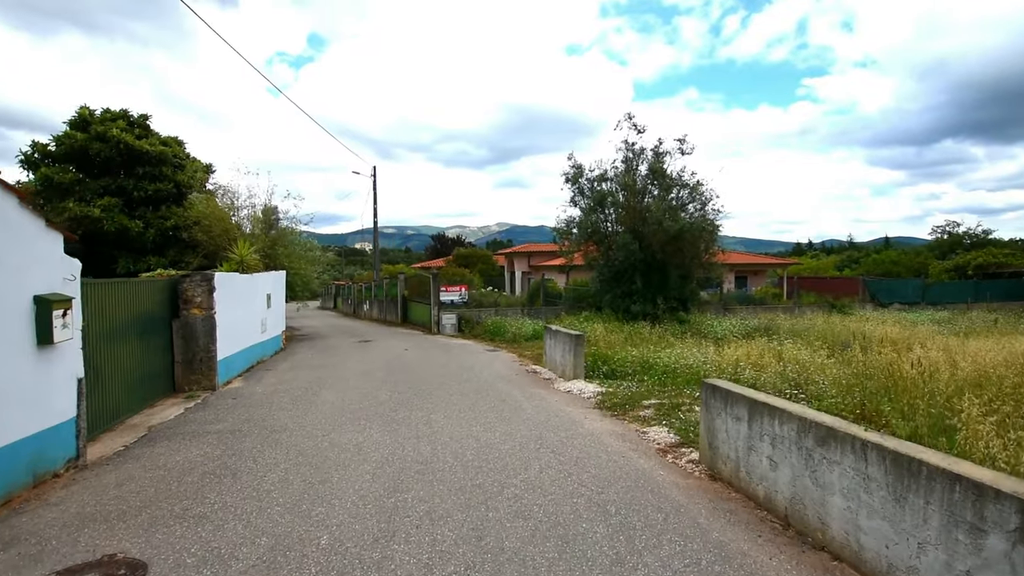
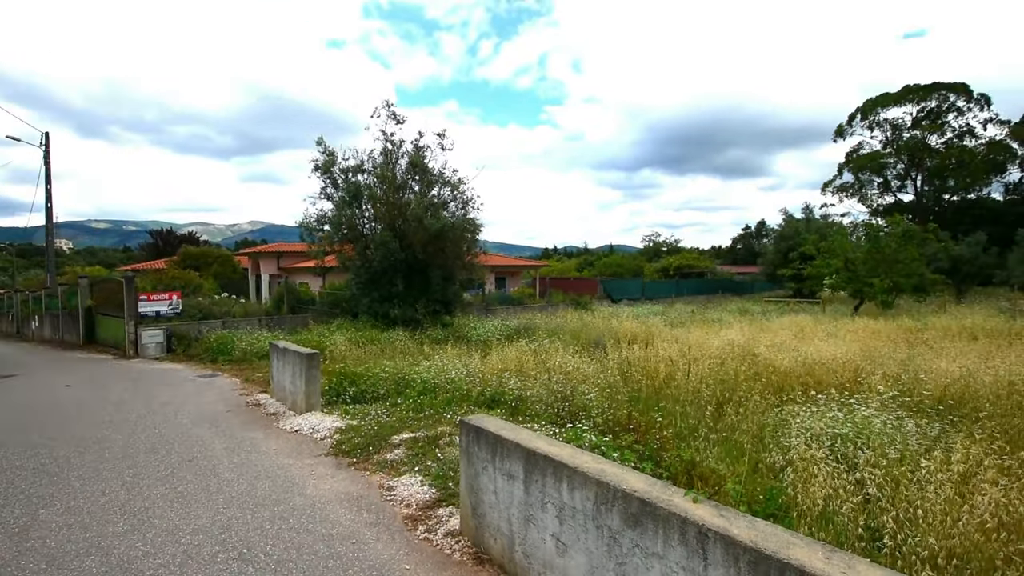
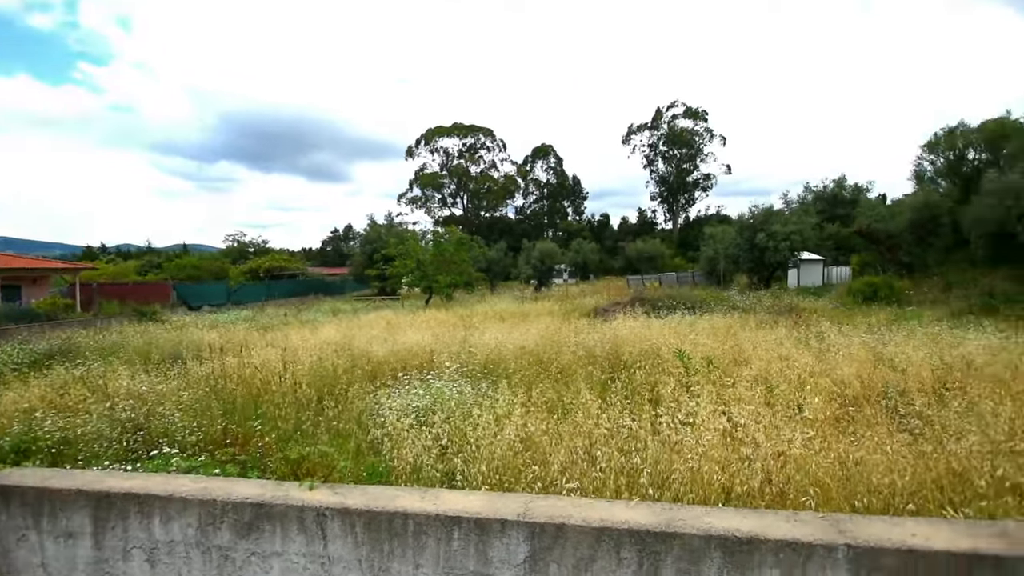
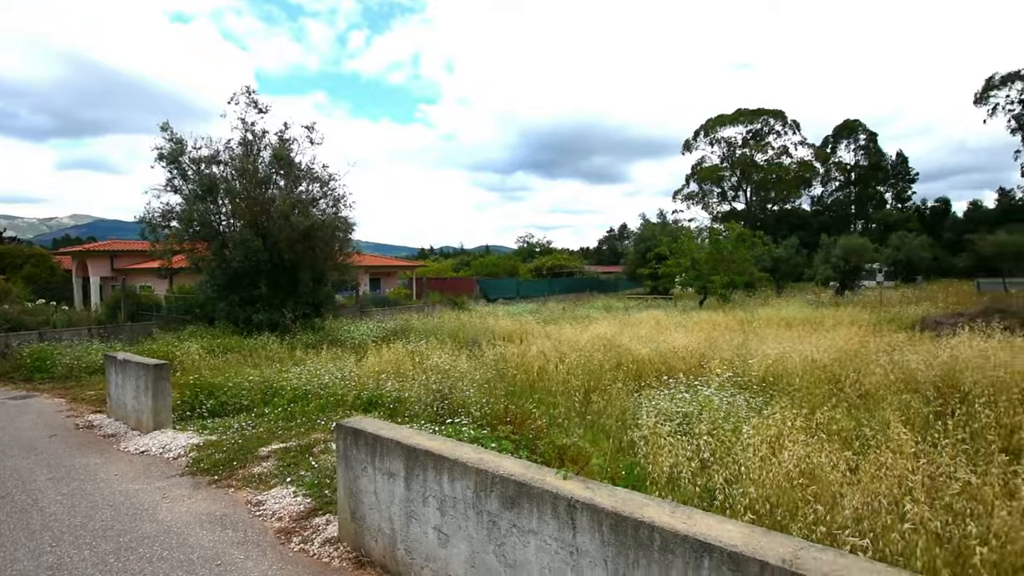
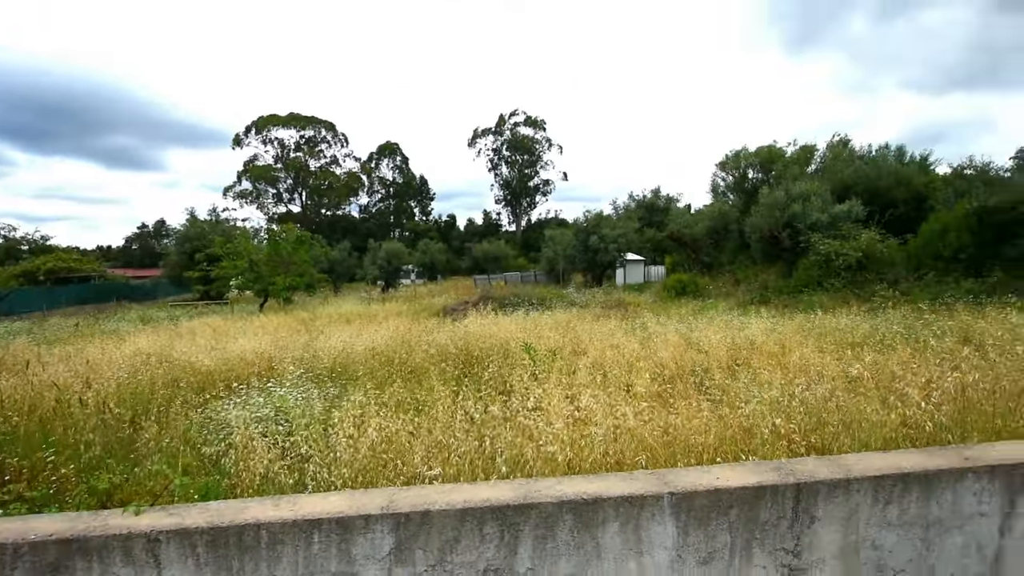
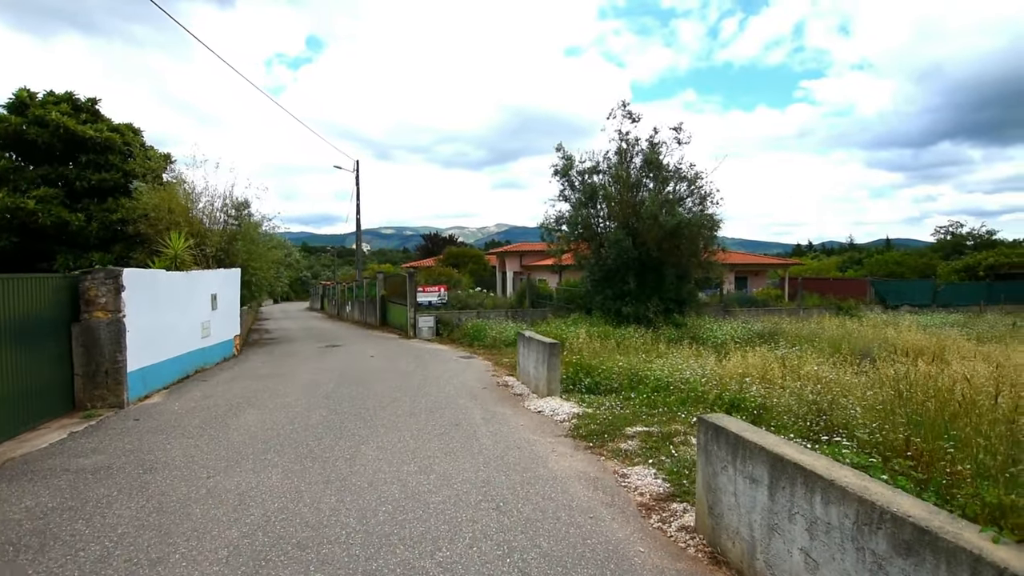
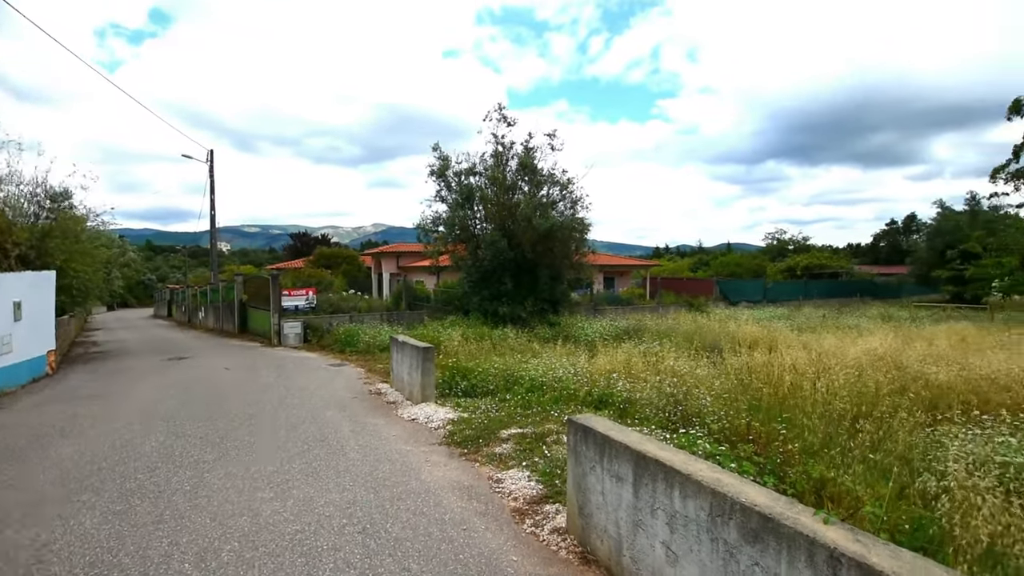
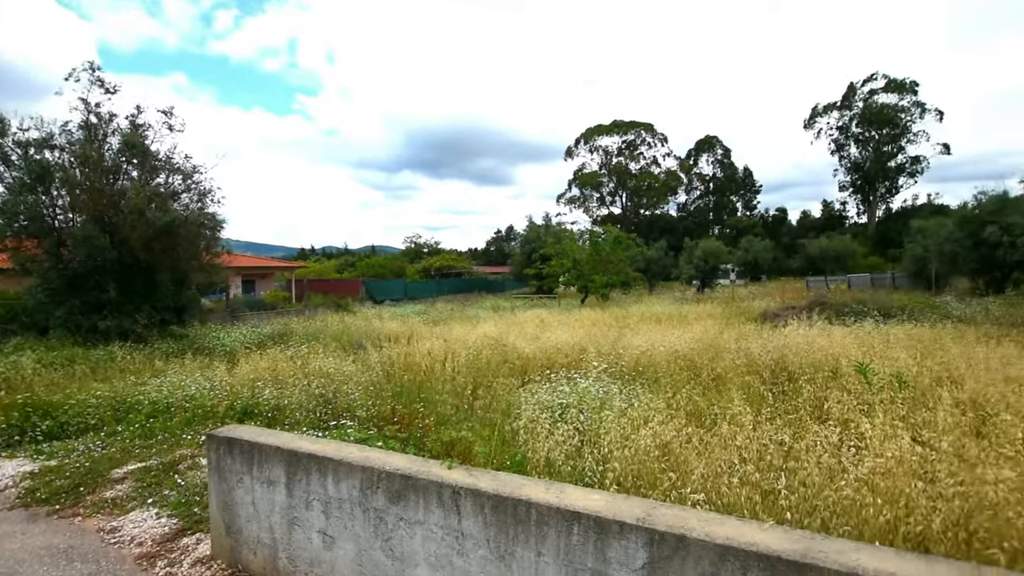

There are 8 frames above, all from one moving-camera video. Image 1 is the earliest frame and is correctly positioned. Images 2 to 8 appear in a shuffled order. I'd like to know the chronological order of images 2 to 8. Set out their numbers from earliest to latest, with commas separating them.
6, 7, 2, 4, 8, 3, 5
